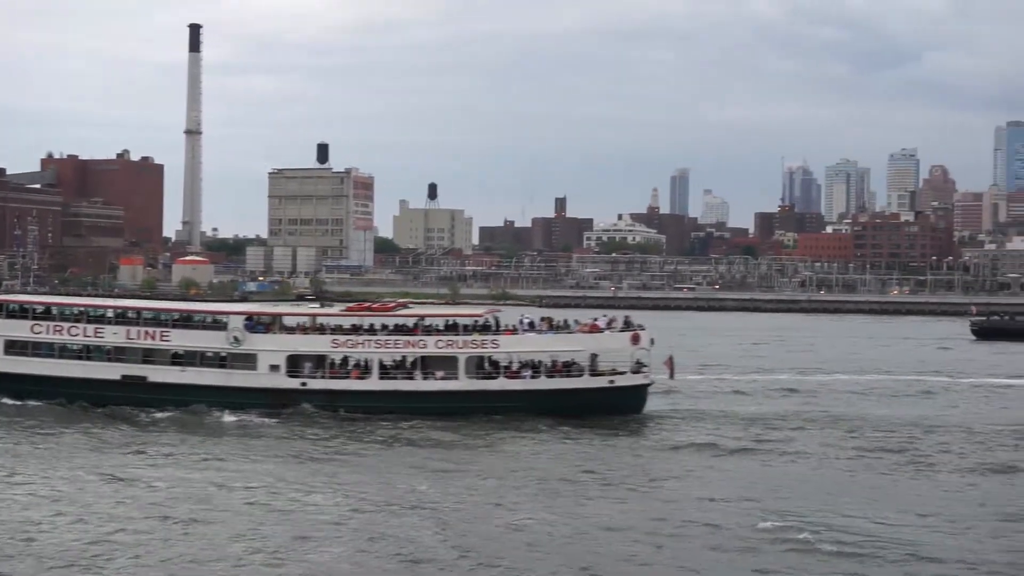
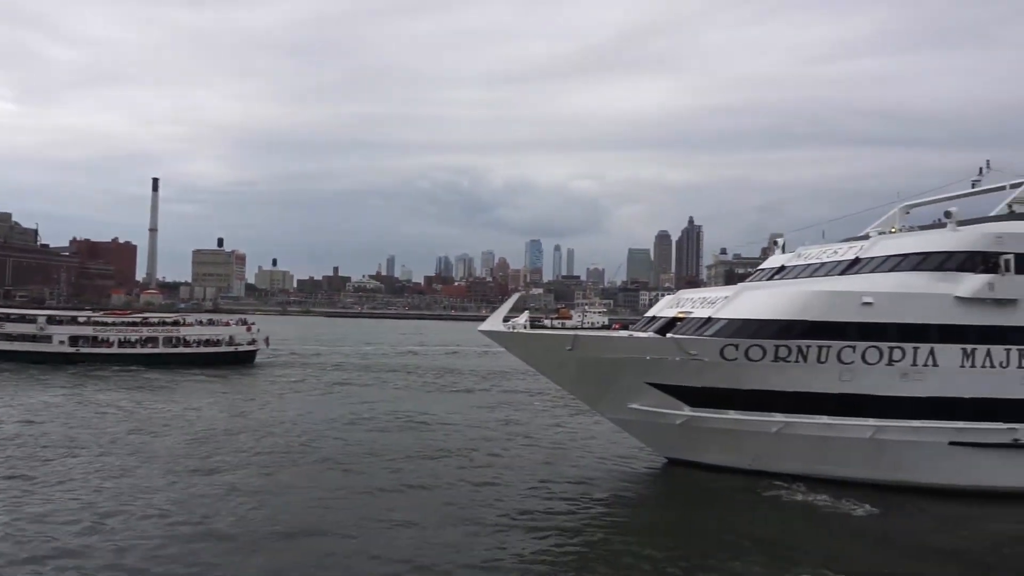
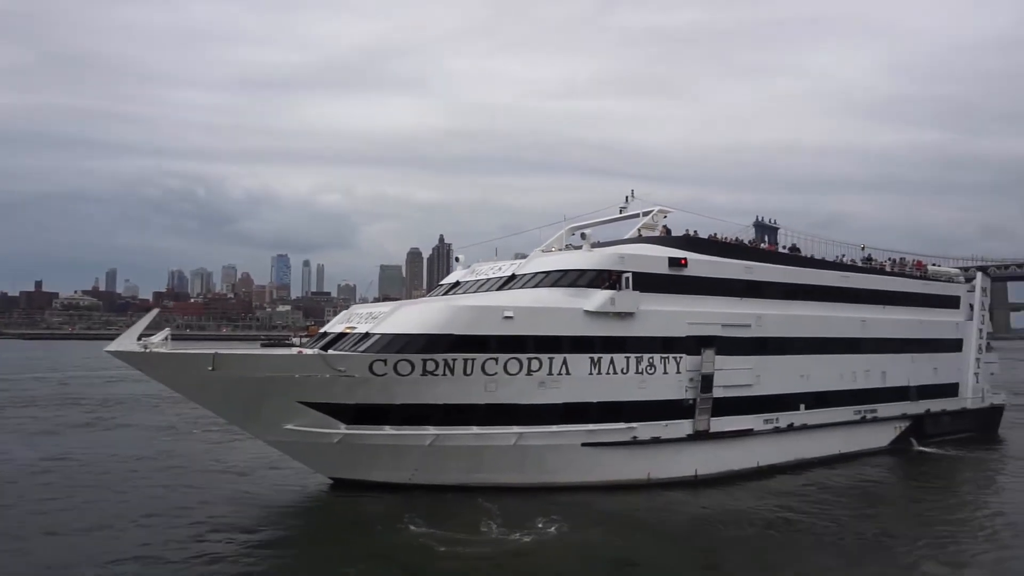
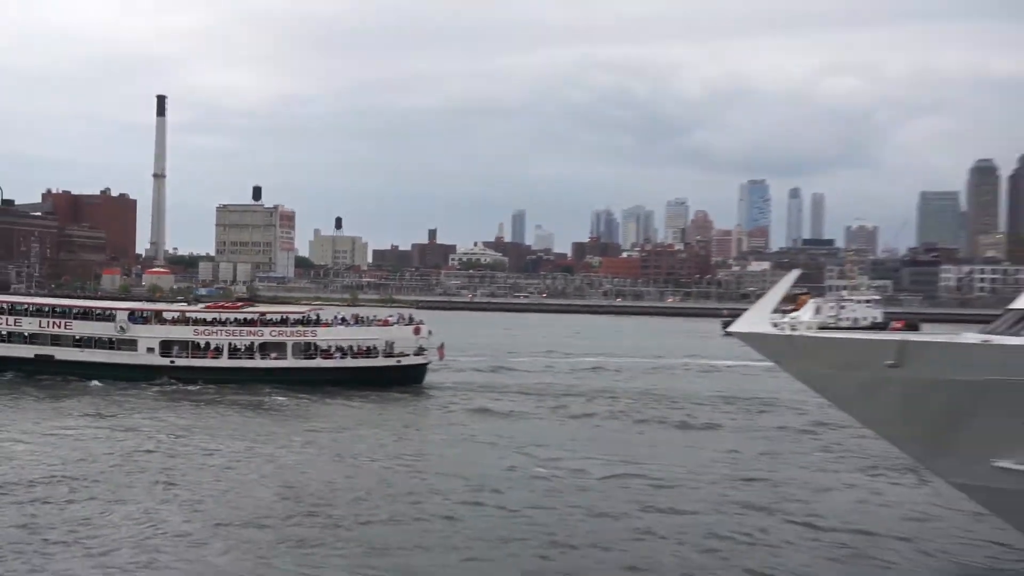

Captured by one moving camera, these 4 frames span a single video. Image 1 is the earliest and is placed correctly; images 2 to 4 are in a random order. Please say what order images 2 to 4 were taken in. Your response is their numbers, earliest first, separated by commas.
4, 2, 3
